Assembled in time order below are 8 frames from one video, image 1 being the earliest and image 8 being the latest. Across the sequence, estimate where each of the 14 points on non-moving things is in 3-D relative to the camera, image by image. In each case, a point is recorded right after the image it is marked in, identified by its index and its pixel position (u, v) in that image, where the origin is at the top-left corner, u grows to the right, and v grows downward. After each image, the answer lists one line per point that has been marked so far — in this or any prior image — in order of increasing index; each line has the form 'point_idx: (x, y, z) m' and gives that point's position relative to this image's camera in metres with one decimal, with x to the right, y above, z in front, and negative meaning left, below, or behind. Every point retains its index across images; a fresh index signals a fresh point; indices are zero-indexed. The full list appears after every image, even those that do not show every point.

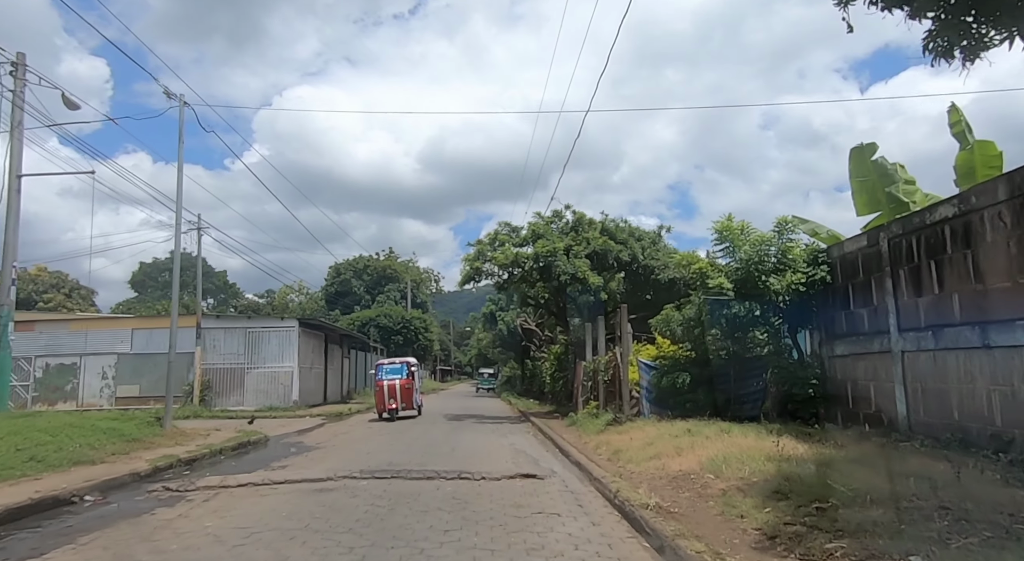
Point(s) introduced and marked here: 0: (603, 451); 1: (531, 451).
0: (+1.6, -3.0, +11.6) m
1: (+0.3, -3.6, +13.8) m
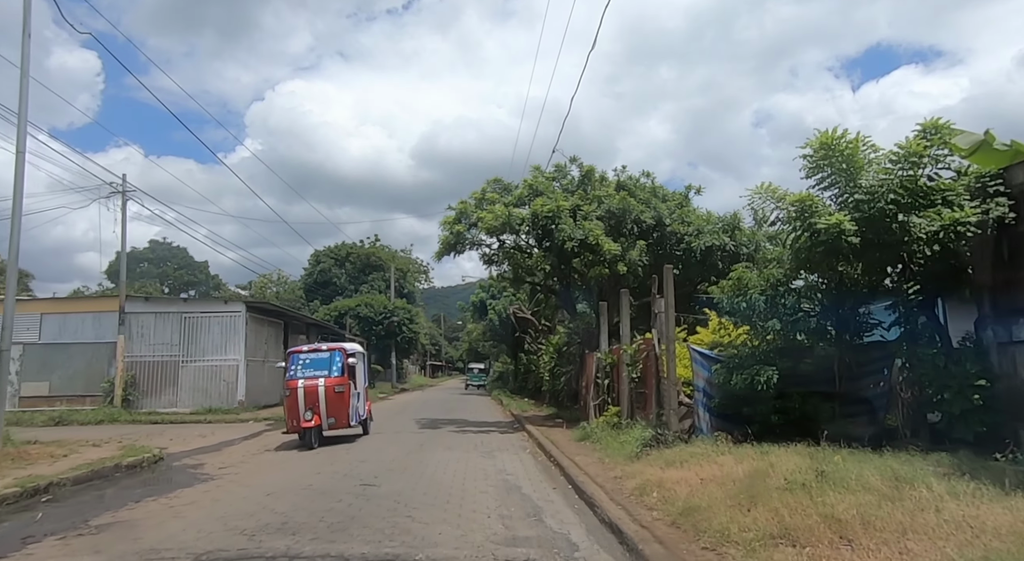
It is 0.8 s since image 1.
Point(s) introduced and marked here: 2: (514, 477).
0: (+1.5, -2.3, +6.8) m
1: (+0.2, -2.8, +9.0) m
2: (0.0, -3.0, +9.8) m
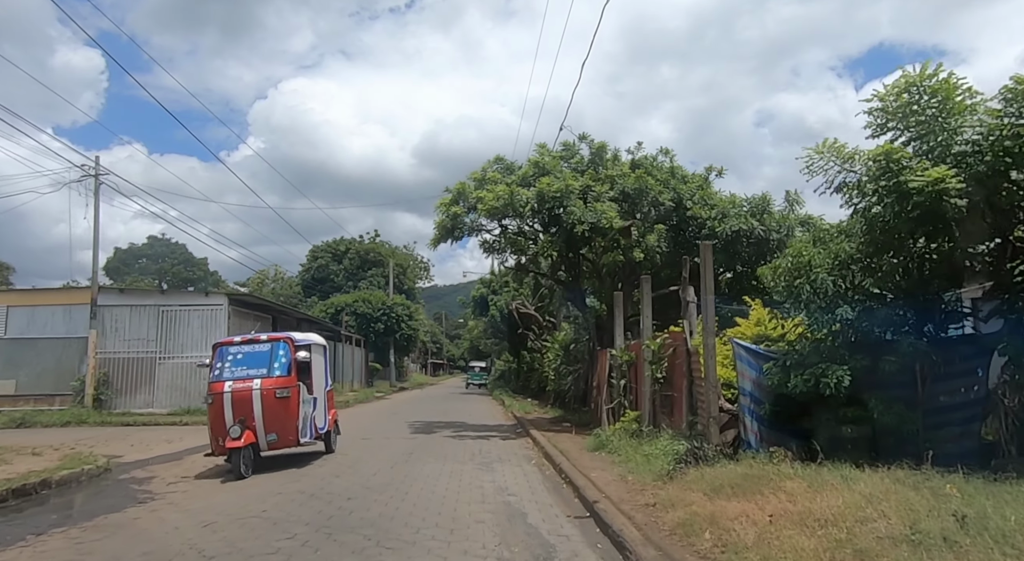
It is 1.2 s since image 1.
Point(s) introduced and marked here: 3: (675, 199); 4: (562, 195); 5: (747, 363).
0: (+1.5, -2.0, +5.1) m
1: (+0.2, -2.6, +7.3) m
2: (+0.1, -2.7, +8.1) m
3: (+3.8, +1.9, +15.2) m
4: (+1.1, +2.0, +14.8) m
5: (+2.7, -1.0, +7.5) m
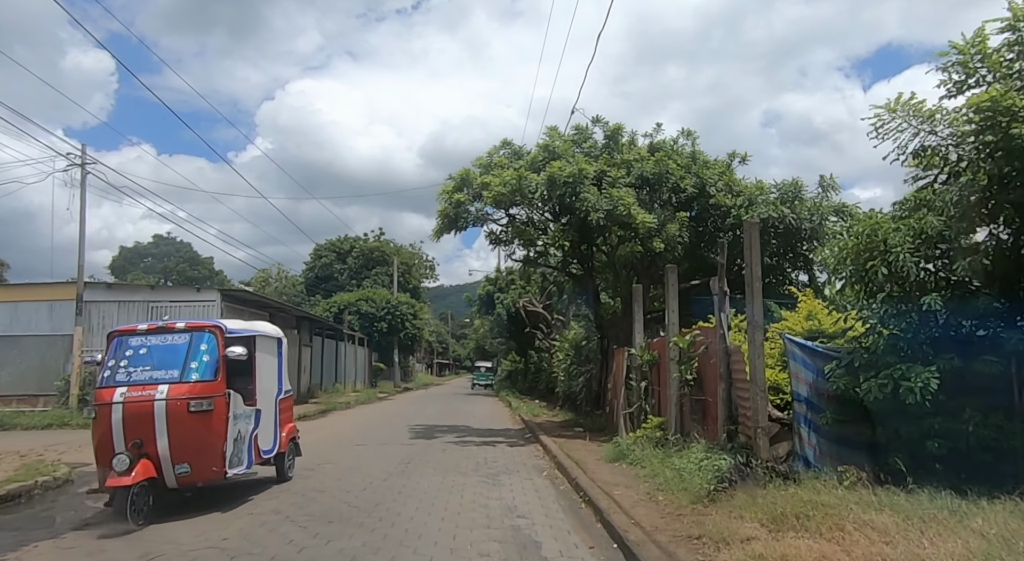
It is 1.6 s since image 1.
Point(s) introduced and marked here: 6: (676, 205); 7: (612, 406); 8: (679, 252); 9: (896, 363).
0: (+1.6, -1.9, +3.9) m
1: (+0.3, -2.4, +6.1) m
2: (+0.2, -2.5, +6.9) m
3: (+4.0, +2.1, +14.0) m
4: (+1.3, +2.1, +13.6) m
5: (+2.8, -0.8, +6.3) m
6: (+3.6, +1.7, +14.2) m
7: (+2.1, -2.6, +13.5) m
8: (+3.6, +0.6, +13.9) m
9: (+3.3, -0.7, +5.5) m
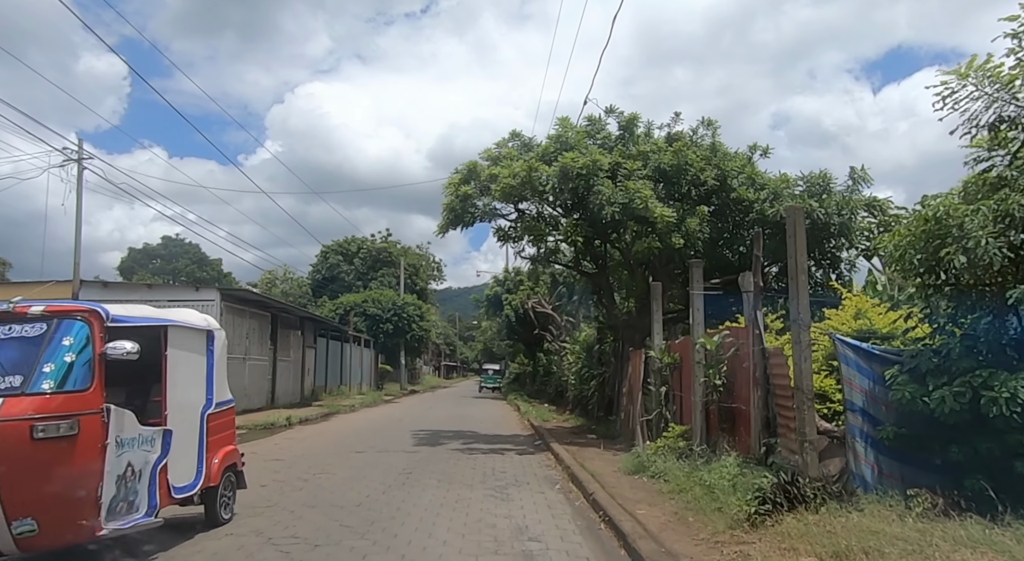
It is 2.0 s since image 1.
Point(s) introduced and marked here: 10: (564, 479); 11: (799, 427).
0: (+1.6, -1.8, +3.1) m
1: (+0.4, -2.3, +5.3) m
2: (+0.3, -2.5, +6.2) m
3: (+4.2, +2.1, +13.2) m
4: (+1.5, +2.1, +12.9) m
5: (+2.9, -0.7, +5.5) m
6: (+3.8, +1.7, +13.4) m
7: (+2.3, -2.6, +12.7) m
8: (+3.8, +0.6, +13.1) m
9: (+3.4, -0.6, +4.7) m
10: (+0.8, -2.9, +9.5) m
11: (+2.5, -1.3, +5.6) m
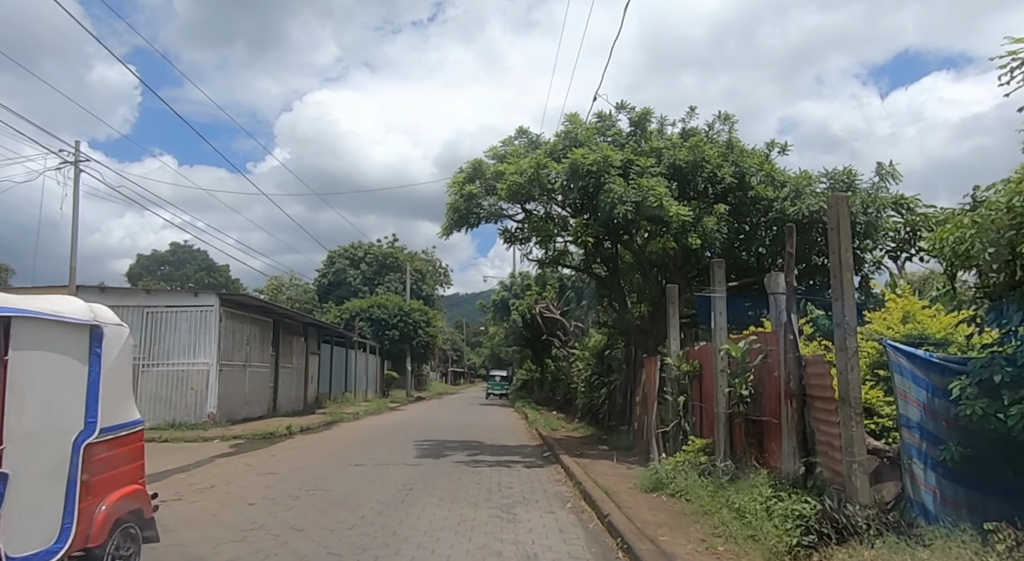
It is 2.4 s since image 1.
0: (+1.7, -1.8, +2.4) m
1: (+0.5, -2.3, +4.6) m
2: (+0.3, -2.5, +5.5) m
3: (+4.3, +2.0, +12.5) m
4: (+1.6, +2.1, +12.2) m
5: (+3.0, -0.7, +4.8) m
6: (+3.9, +1.6, +12.7) m
7: (+2.4, -2.6, +12.0) m
8: (+3.9, +0.6, +12.4) m
9: (+3.4, -0.6, +4.0) m
10: (+0.9, -2.9, +8.8) m
11: (+2.5, -1.2, +4.9) m
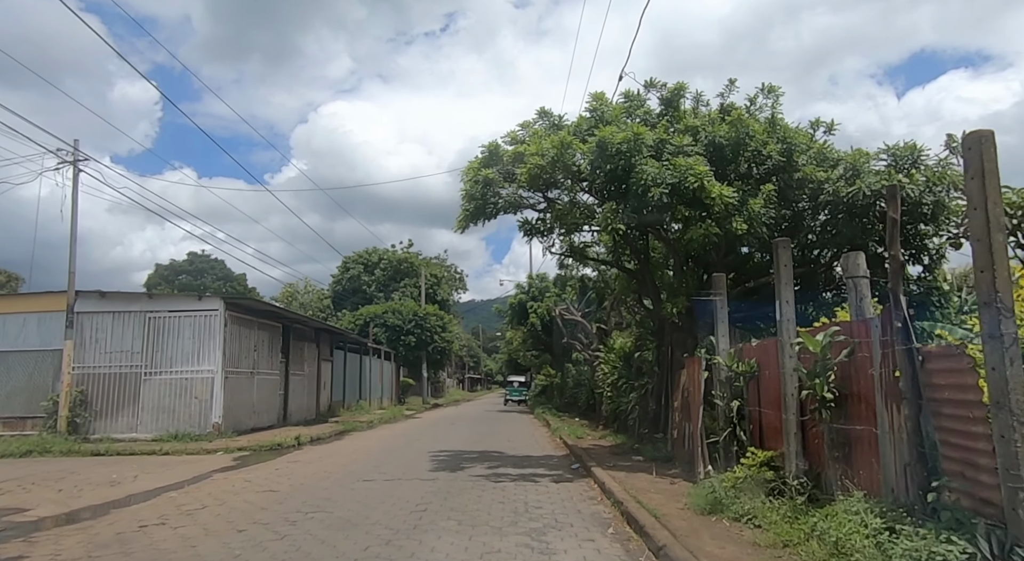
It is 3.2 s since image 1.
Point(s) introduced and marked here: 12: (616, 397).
0: (+1.8, -1.6, +1.1) m
1: (+0.7, -2.1, +3.4) m
2: (+0.6, -2.3, +4.3) m
3: (+4.7, +2.2, +11.2) m
4: (+2.0, +2.2, +11.0) m
5: (+3.2, -0.5, +3.5) m
6: (+4.3, +1.8, +11.4) m
7: (+2.8, -2.5, +10.7) m
8: (+4.3, +0.8, +11.1) m
9: (+3.6, -0.4, +2.7) m
10: (+1.2, -2.8, +7.5) m
11: (+2.8, -1.0, +3.6) m
12: (+2.9, -3.2, +18.2) m
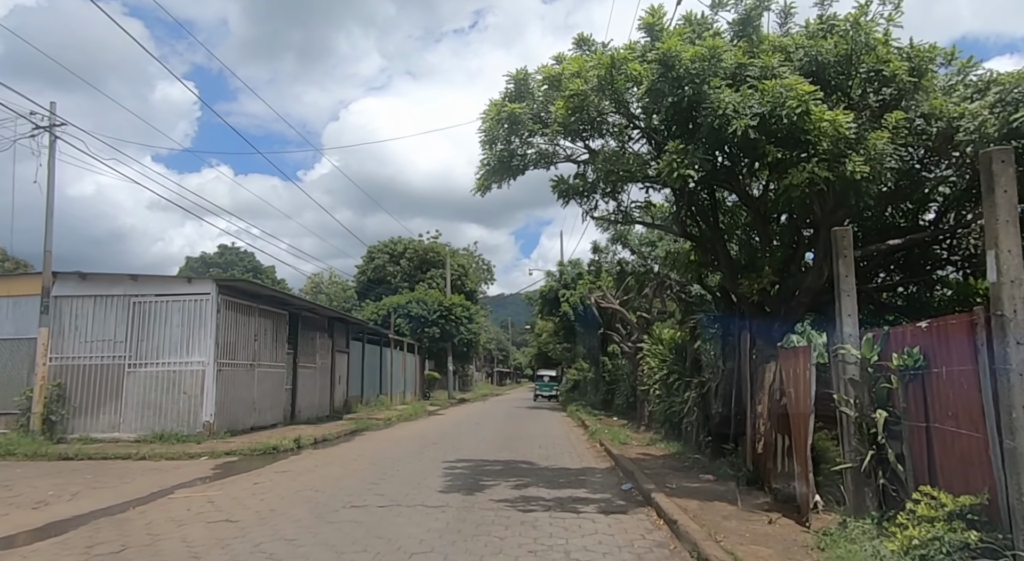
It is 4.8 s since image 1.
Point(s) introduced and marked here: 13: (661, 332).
0: (+1.8, -1.2, -1.5) m
1: (+0.8, -1.8, +0.8) m
2: (+0.7, -1.9, +1.6) m
3: (+5.1, +2.7, +8.4) m
4: (+2.4, +2.7, +8.3) m
5: (+3.3, -0.1, +0.8) m
6: (+4.7, +2.3, +8.6) m
7: (+3.2, -2.0, +8.0) m
8: (+4.7, +1.2, +8.3) m
9: (+3.7, 0.0, 0.0) m
10: (+1.5, -2.4, +4.9) m
11: (+2.9, -0.6, +0.9) m
12: (+3.7, -2.7, +15.5) m
13: (+4.3, -1.4, +18.5) m
